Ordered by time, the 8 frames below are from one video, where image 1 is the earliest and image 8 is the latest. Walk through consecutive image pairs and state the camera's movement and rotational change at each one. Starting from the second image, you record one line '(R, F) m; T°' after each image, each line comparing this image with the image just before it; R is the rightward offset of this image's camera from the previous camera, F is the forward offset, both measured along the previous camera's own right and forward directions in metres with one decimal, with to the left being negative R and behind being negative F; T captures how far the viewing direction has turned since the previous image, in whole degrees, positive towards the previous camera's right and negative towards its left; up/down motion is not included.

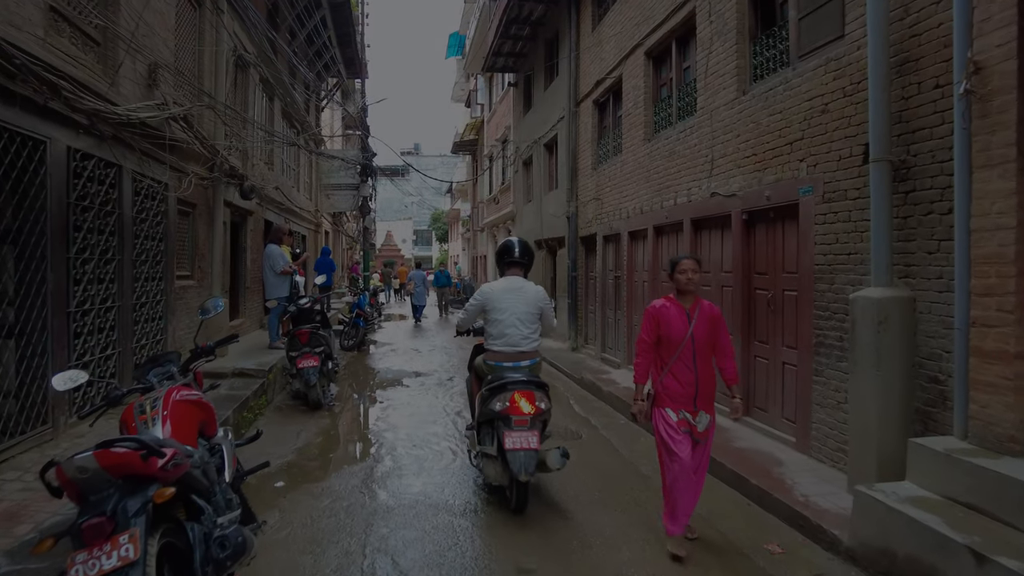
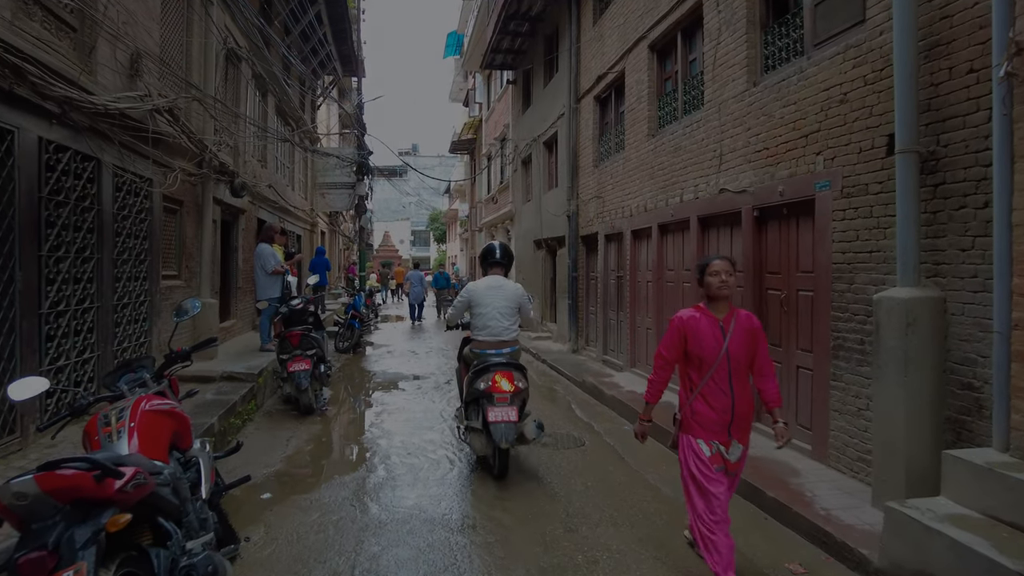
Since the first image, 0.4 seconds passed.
(0.0, +0.3) m; 0°
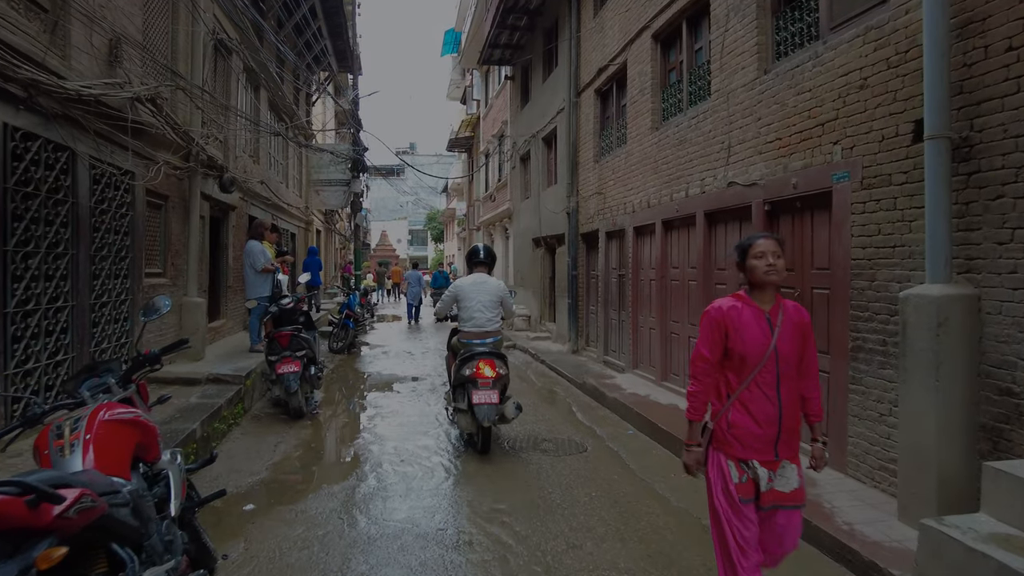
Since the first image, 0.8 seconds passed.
(0.0, +0.3) m; 0°
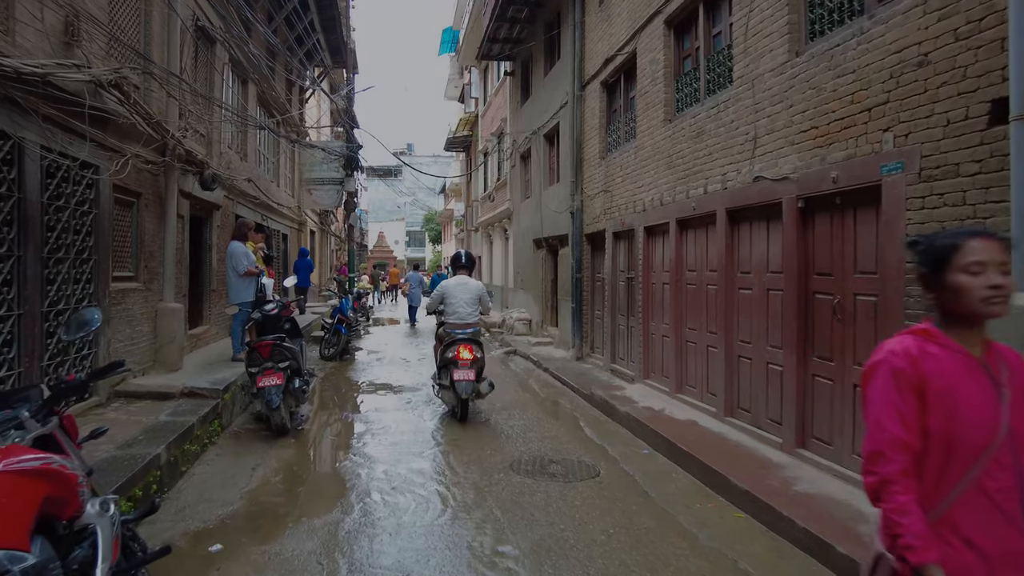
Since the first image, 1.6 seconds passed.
(0.0, +0.5) m; 0°
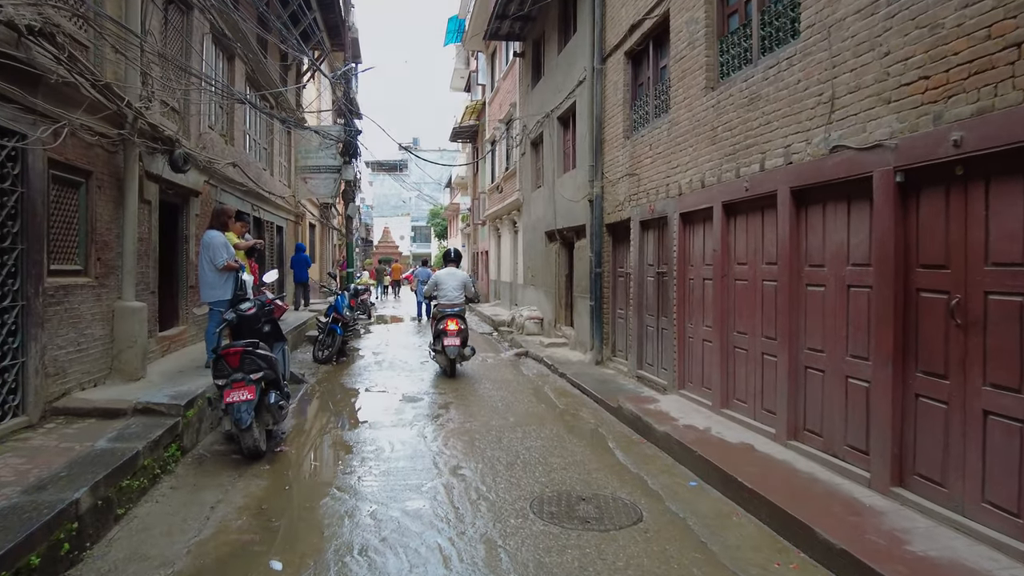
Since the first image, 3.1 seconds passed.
(-0.1, +1.0) m; -1°
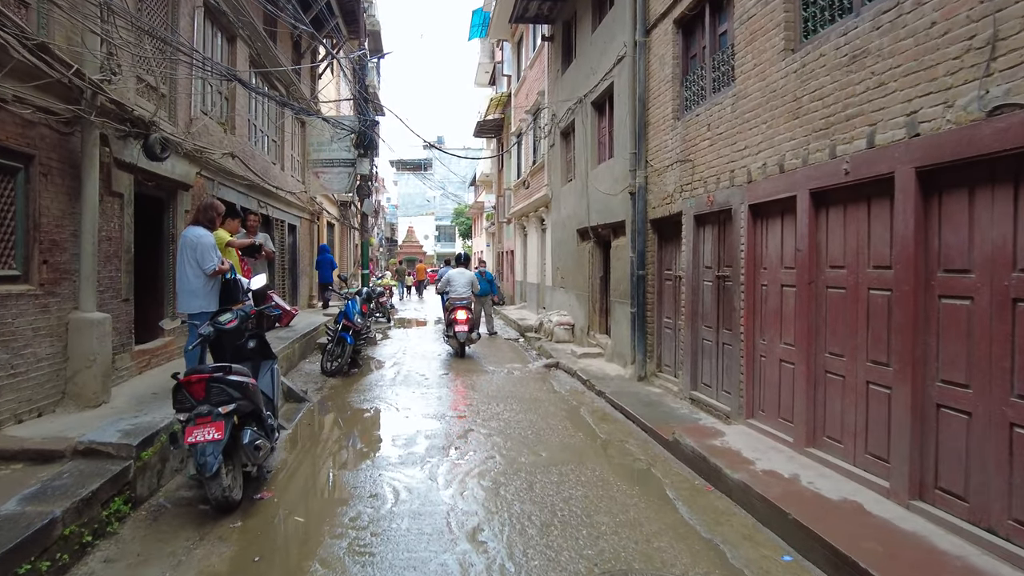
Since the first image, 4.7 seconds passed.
(-0.1, +1.0) m; -2°
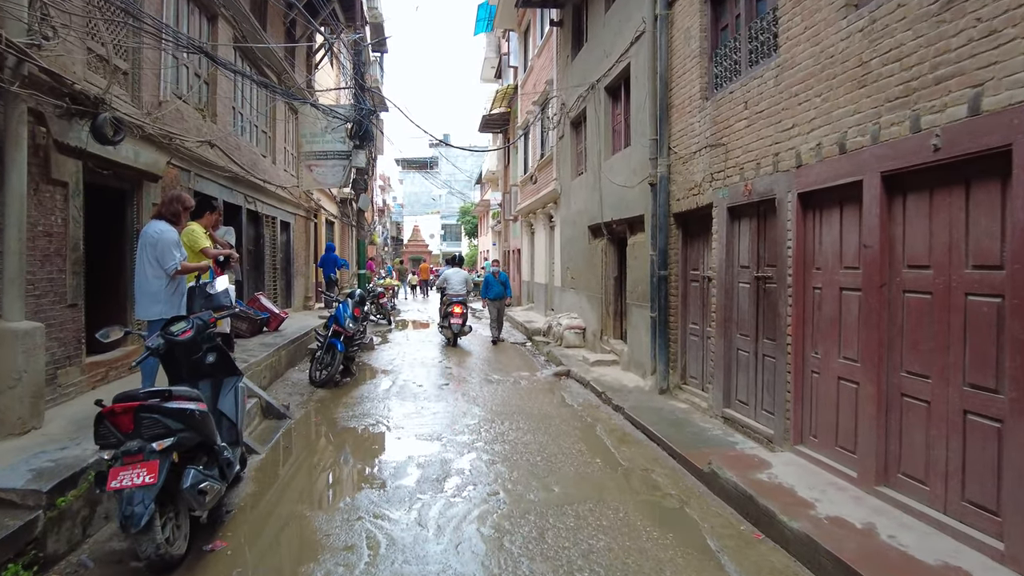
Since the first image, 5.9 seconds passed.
(0.0, +0.8) m; -1°
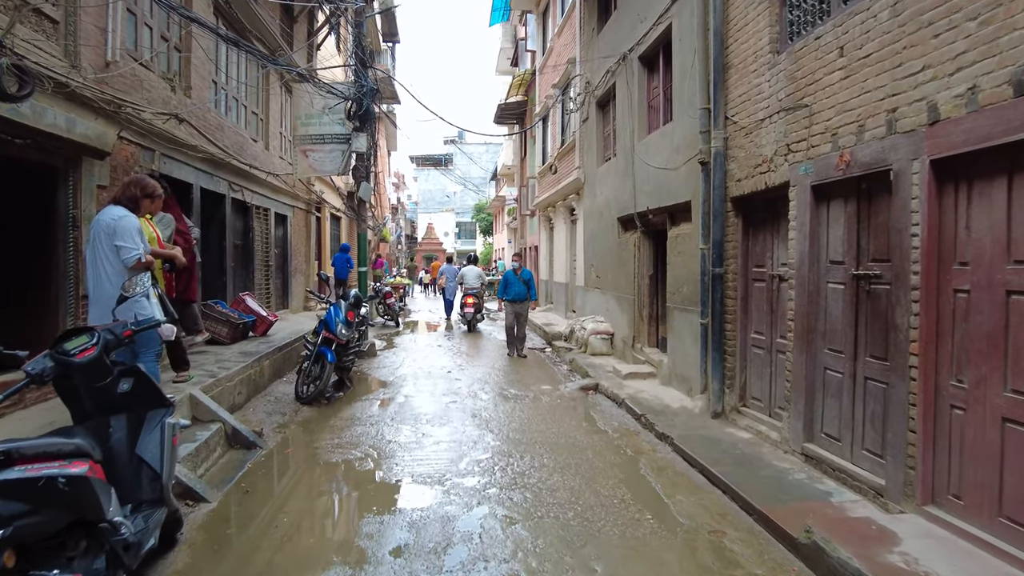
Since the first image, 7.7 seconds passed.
(-0.1, +1.2) m; -1°
